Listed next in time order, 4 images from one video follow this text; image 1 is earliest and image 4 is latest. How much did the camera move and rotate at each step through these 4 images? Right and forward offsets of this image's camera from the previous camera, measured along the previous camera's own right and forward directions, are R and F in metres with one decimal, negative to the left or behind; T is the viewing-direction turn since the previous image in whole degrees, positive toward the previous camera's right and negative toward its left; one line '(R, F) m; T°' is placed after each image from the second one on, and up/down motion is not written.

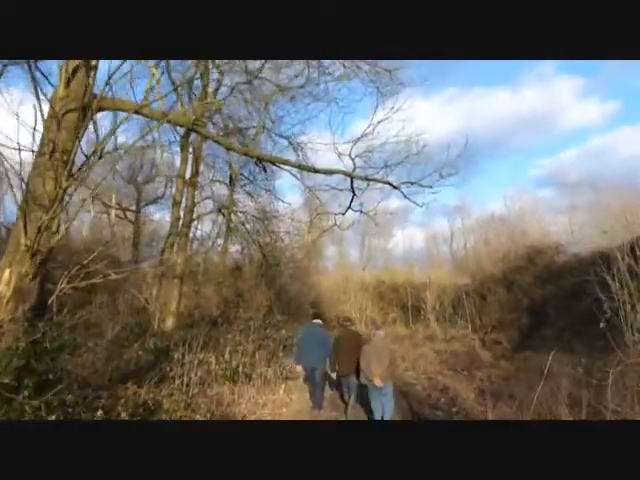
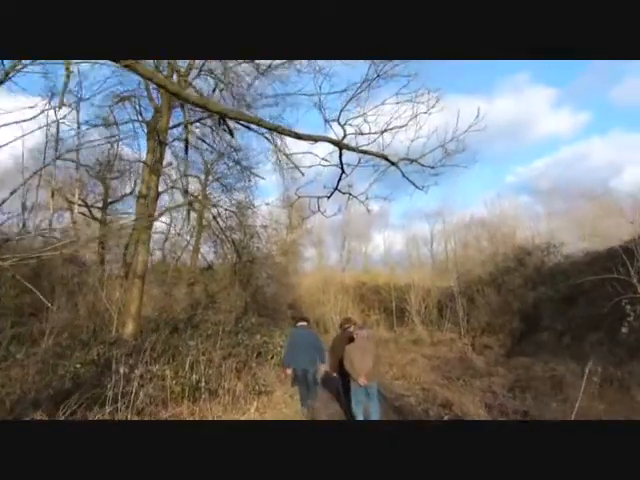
(0.0, +0.6) m; +3°
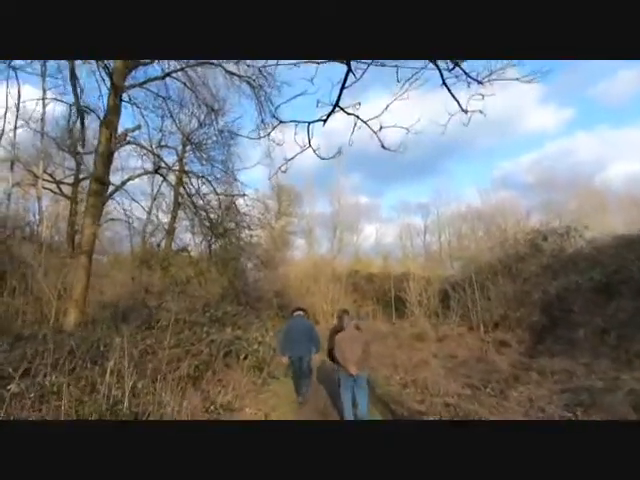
(0.0, +1.1) m; +1°
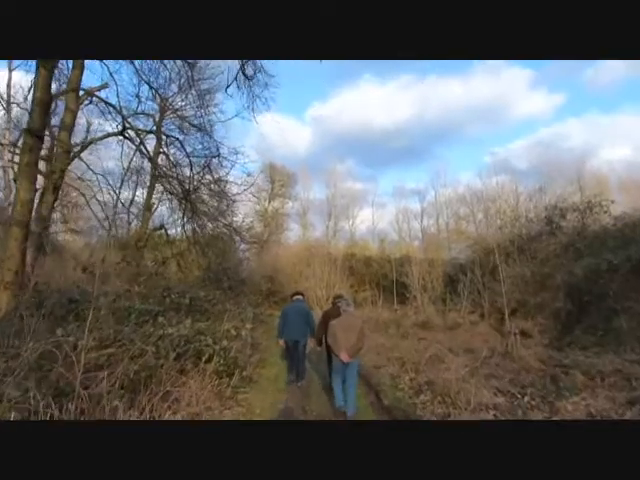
(0.0, +0.9) m; +1°
